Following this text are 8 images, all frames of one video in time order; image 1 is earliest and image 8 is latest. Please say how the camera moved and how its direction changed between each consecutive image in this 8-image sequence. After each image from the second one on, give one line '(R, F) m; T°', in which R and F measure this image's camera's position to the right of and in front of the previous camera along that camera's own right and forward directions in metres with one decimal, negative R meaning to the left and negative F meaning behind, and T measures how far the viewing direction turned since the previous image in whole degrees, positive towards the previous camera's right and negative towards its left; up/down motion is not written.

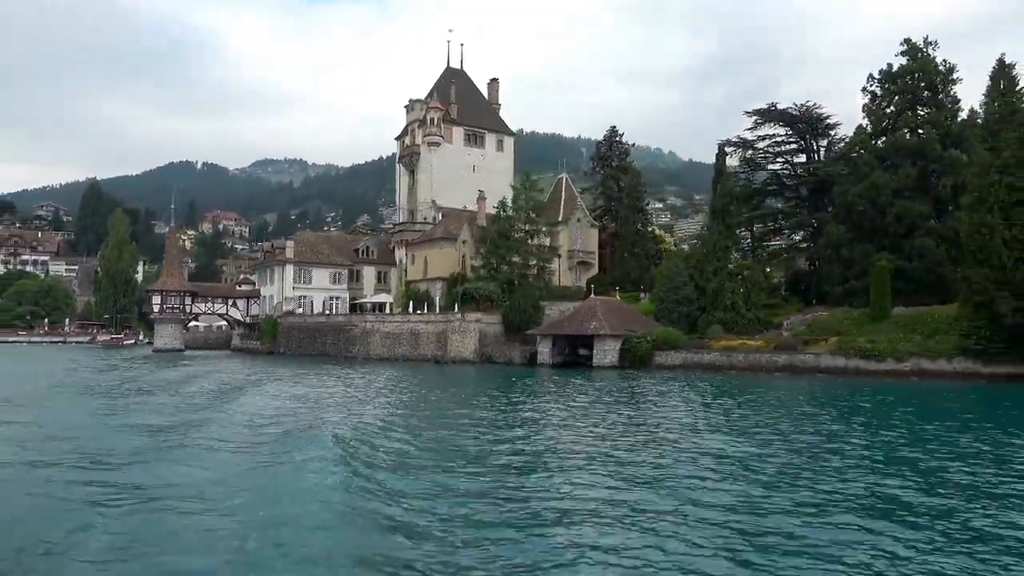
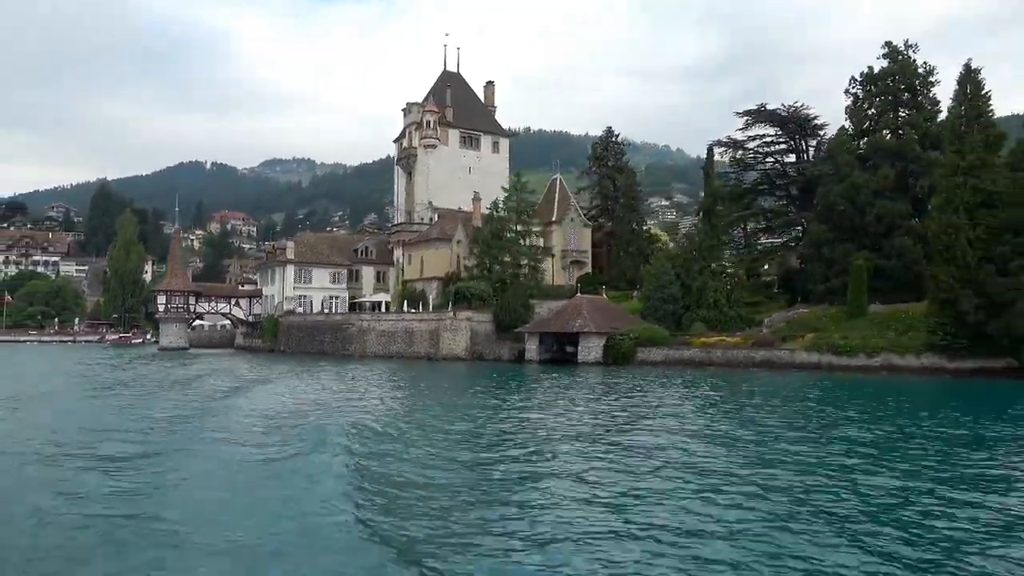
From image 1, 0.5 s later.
(+1.2, -1.5) m; -1°
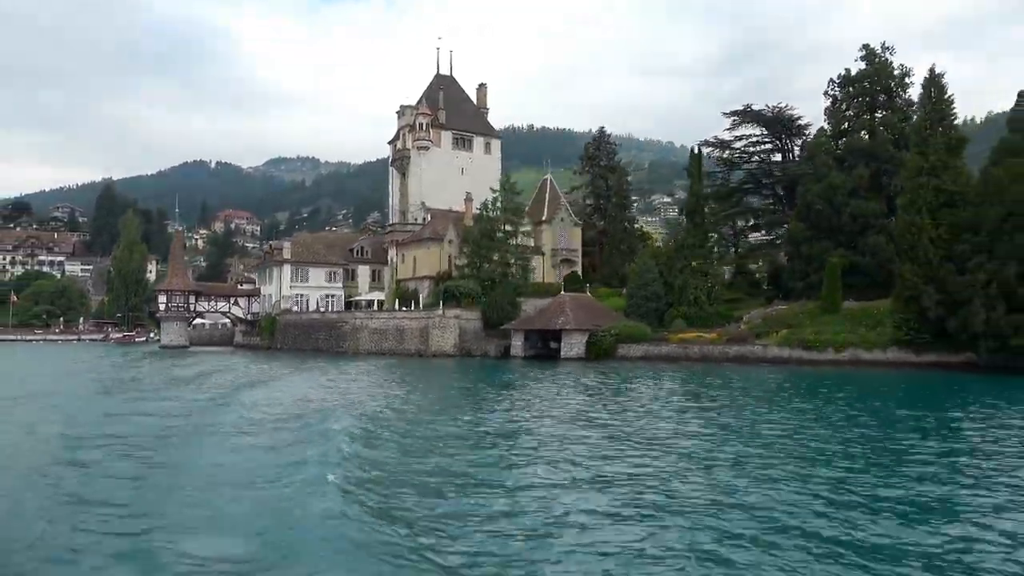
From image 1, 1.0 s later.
(+1.2, -1.6) m; 0°
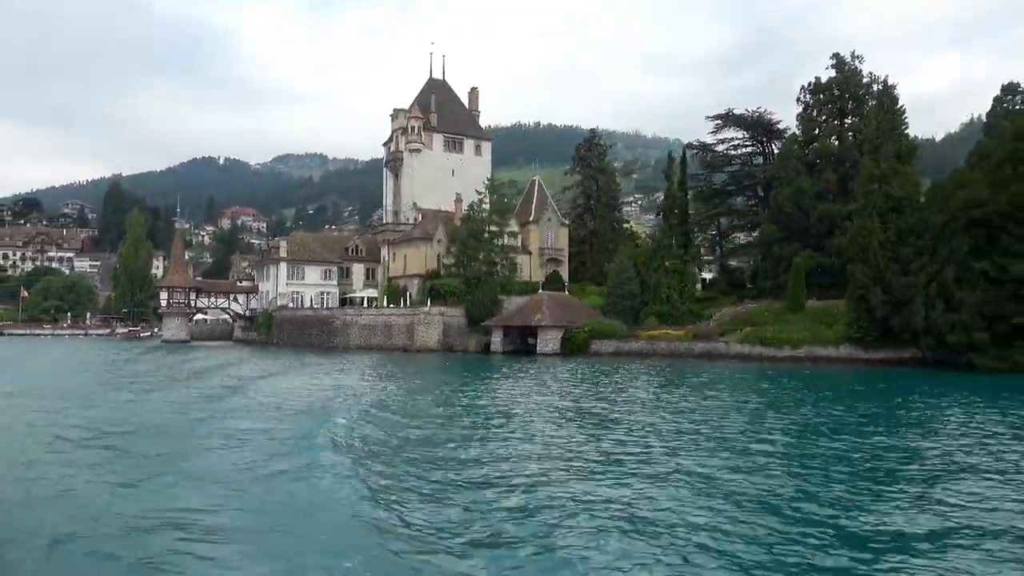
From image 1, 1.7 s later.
(+1.8, -2.4) m; -1°
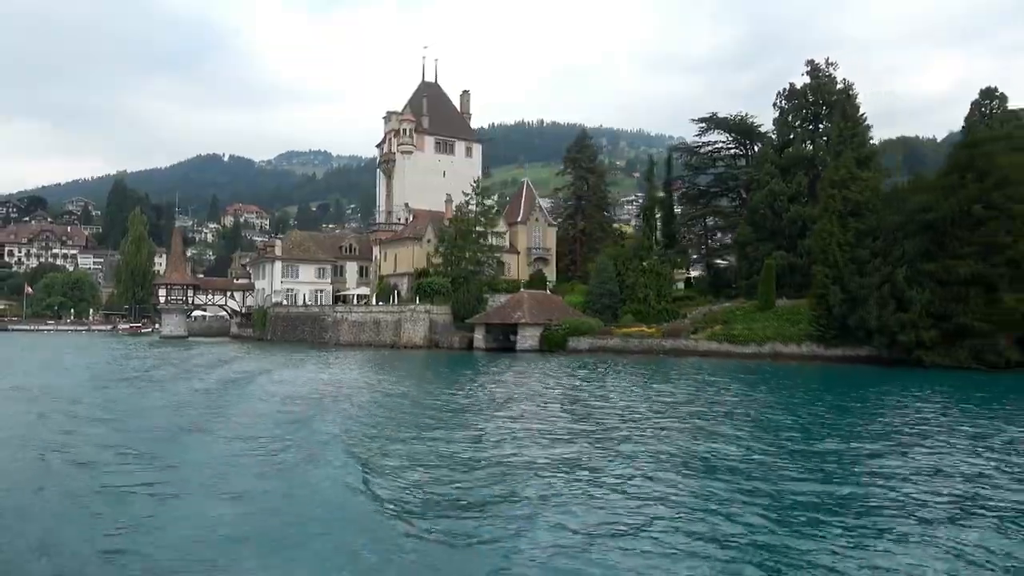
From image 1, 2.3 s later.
(+1.5, -2.0) m; 0°
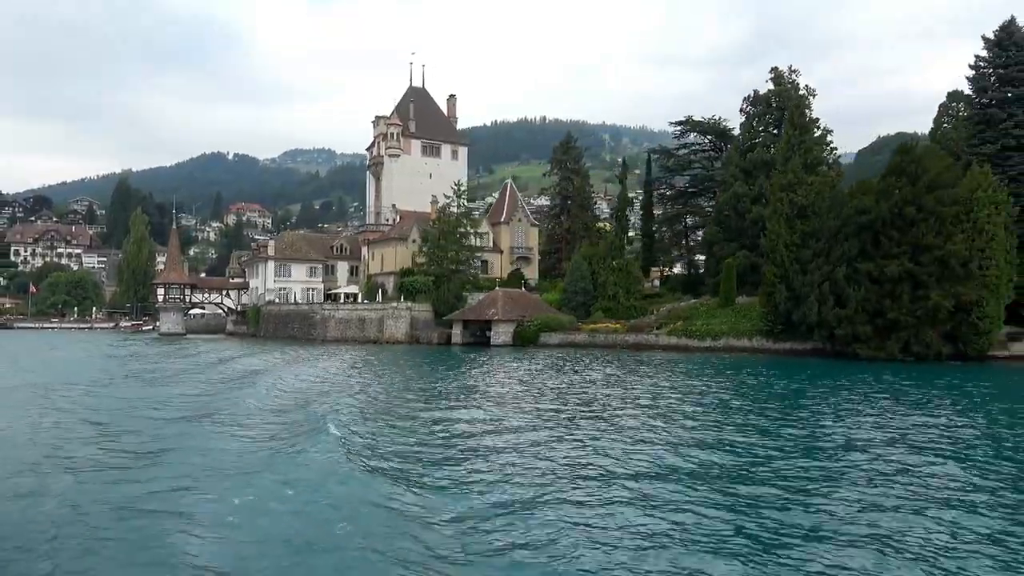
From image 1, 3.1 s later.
(+2.1, -2.9) m; 0°
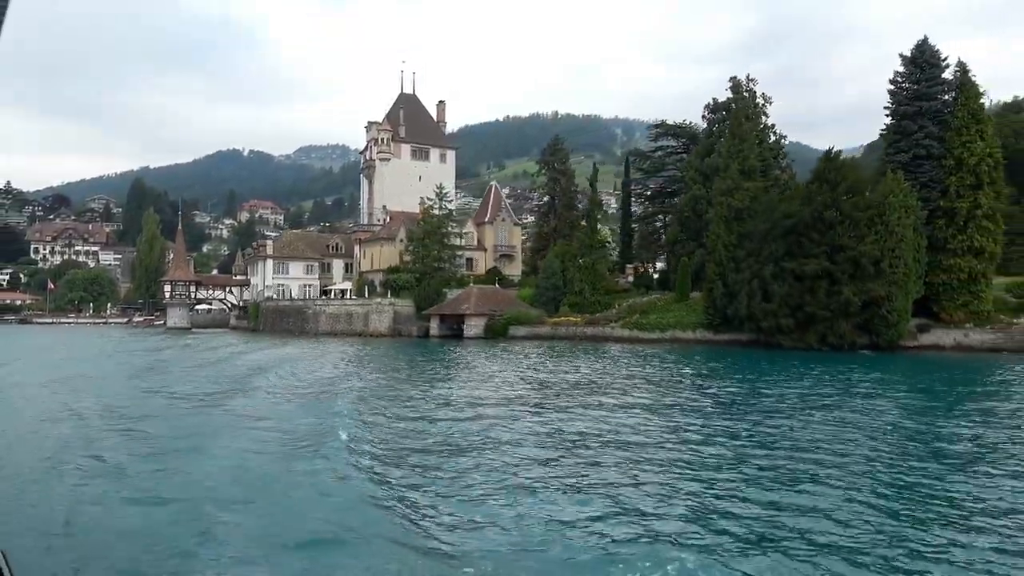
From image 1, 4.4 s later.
(+3.3, -4.5) m; -1°
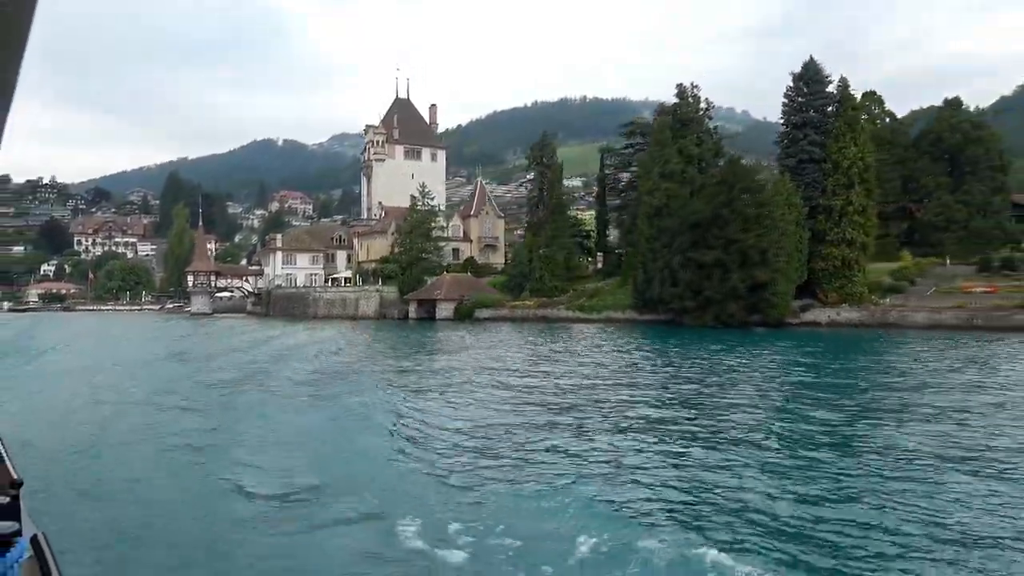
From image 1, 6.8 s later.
(+6.0, -8.4) m; -3°
